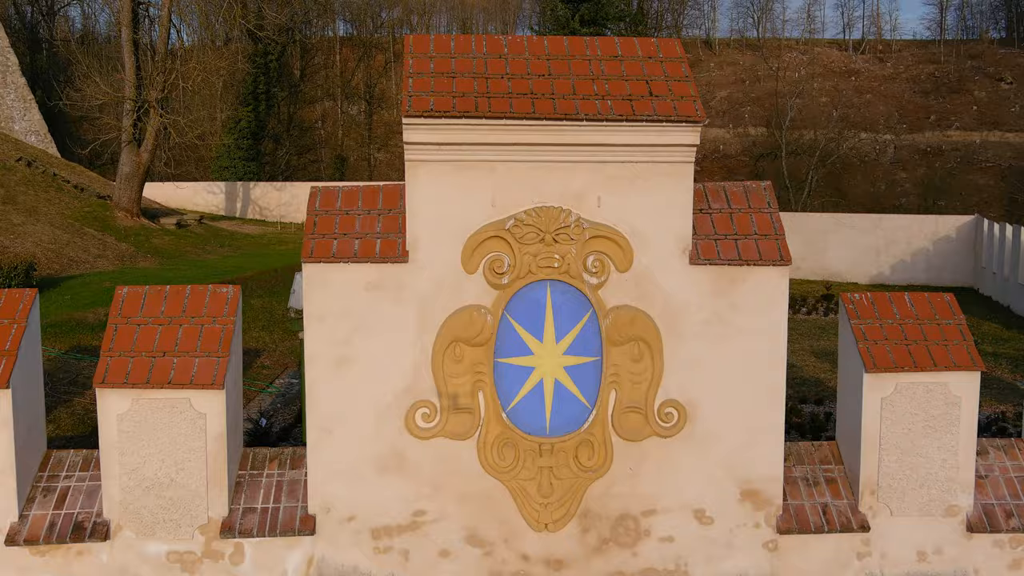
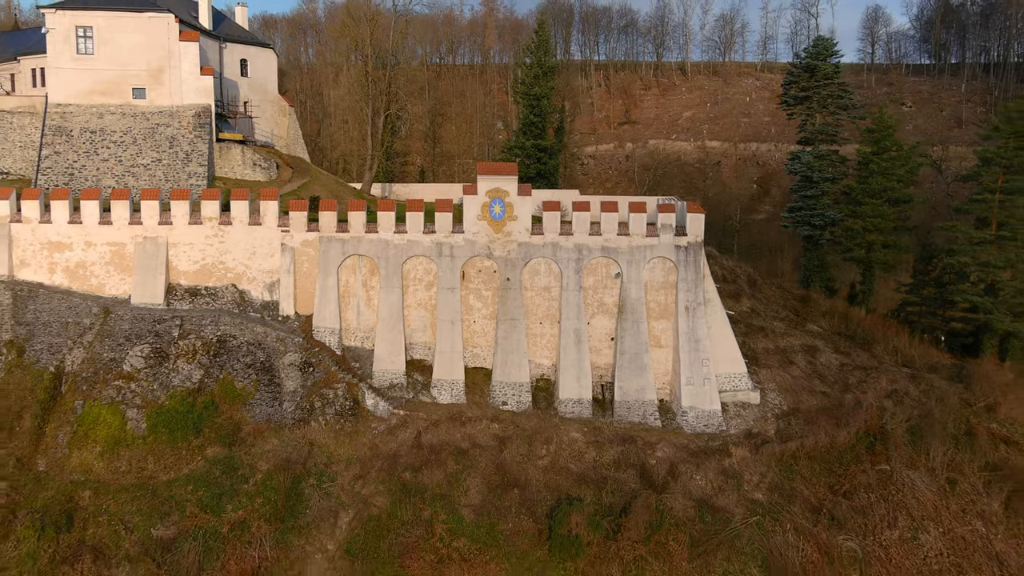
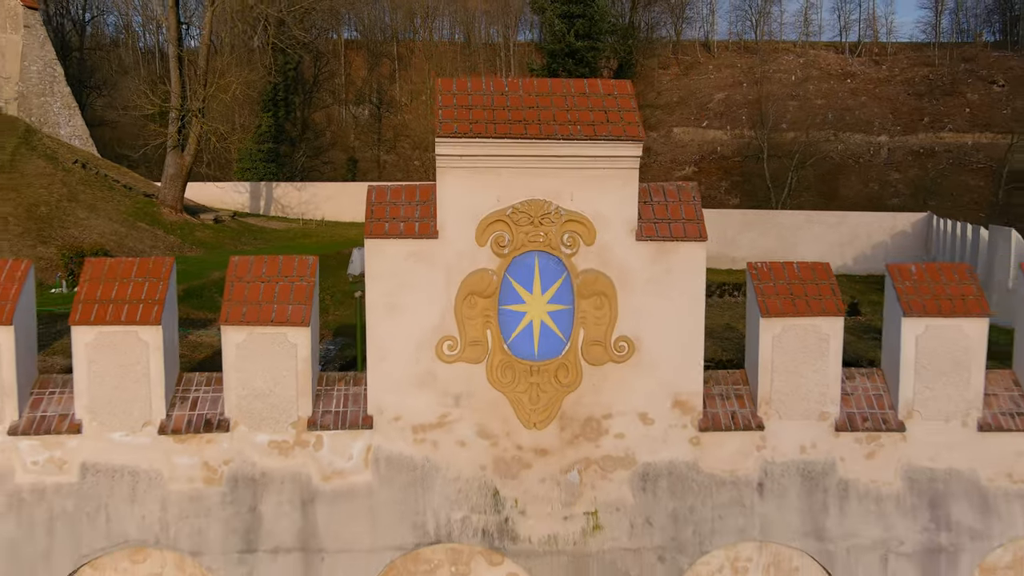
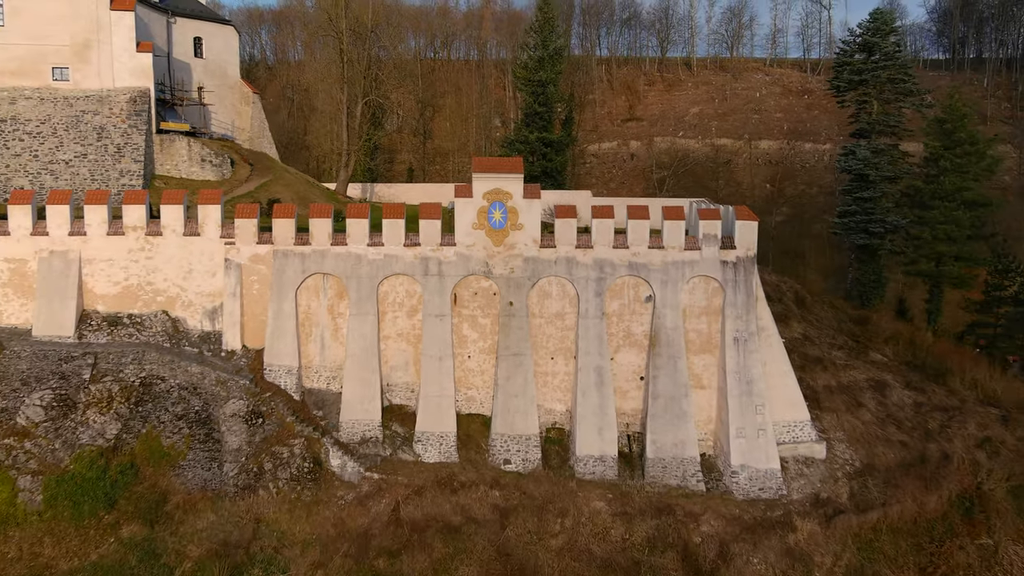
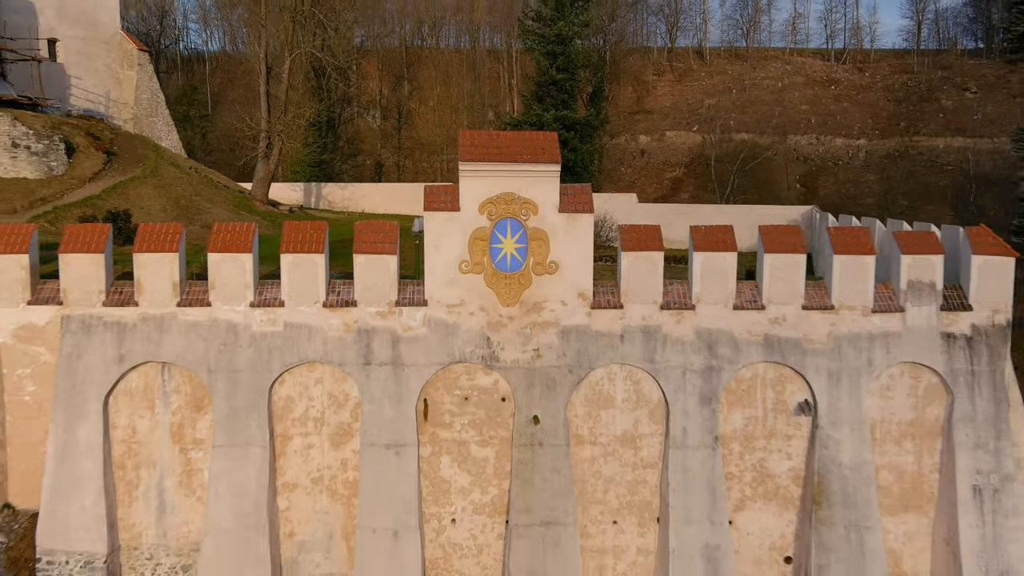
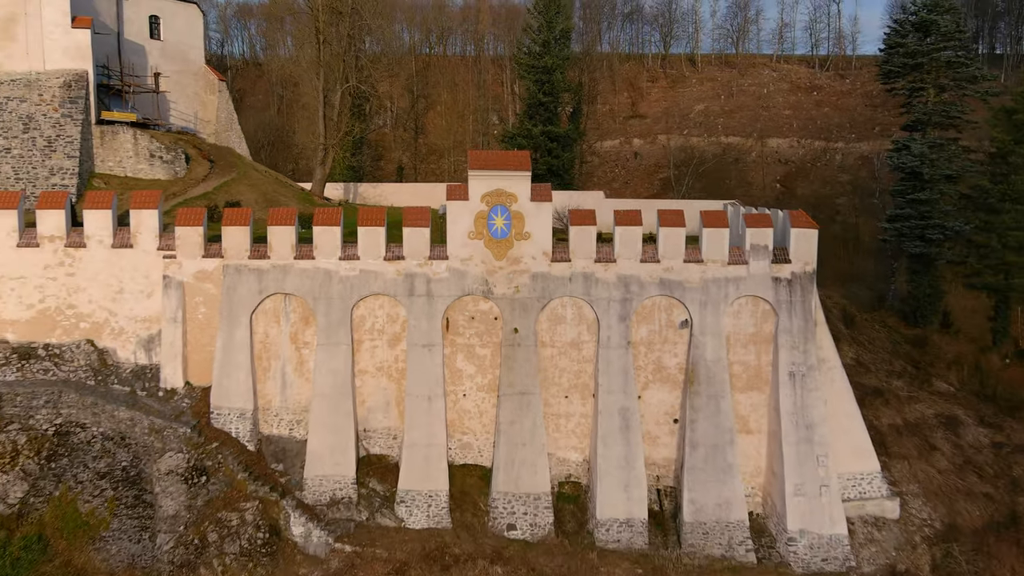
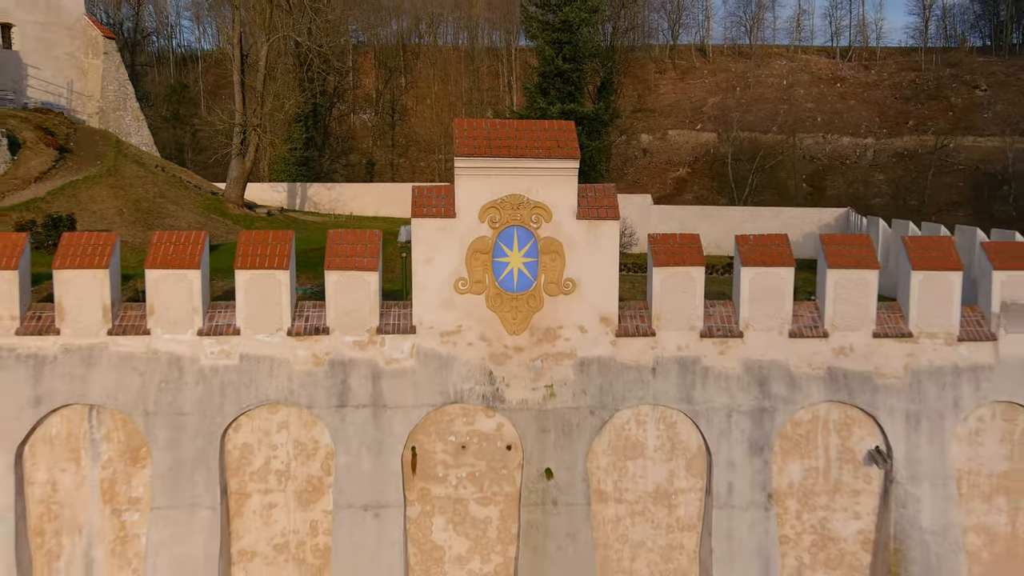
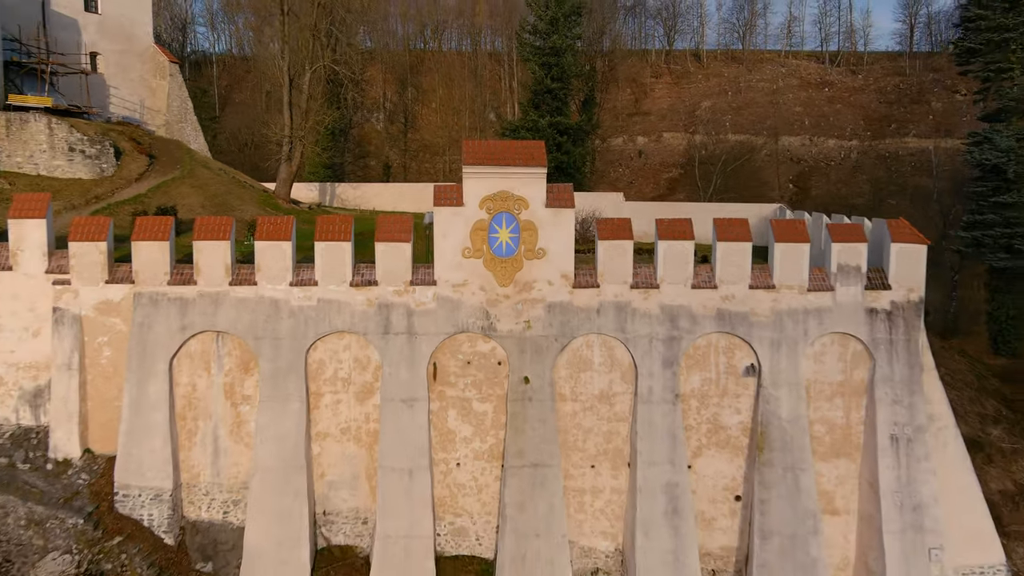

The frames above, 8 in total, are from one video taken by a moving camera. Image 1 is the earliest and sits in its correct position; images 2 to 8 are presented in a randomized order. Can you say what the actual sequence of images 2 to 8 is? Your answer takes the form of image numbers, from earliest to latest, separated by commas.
3, 7, 5, 8, 6, 4, 2
